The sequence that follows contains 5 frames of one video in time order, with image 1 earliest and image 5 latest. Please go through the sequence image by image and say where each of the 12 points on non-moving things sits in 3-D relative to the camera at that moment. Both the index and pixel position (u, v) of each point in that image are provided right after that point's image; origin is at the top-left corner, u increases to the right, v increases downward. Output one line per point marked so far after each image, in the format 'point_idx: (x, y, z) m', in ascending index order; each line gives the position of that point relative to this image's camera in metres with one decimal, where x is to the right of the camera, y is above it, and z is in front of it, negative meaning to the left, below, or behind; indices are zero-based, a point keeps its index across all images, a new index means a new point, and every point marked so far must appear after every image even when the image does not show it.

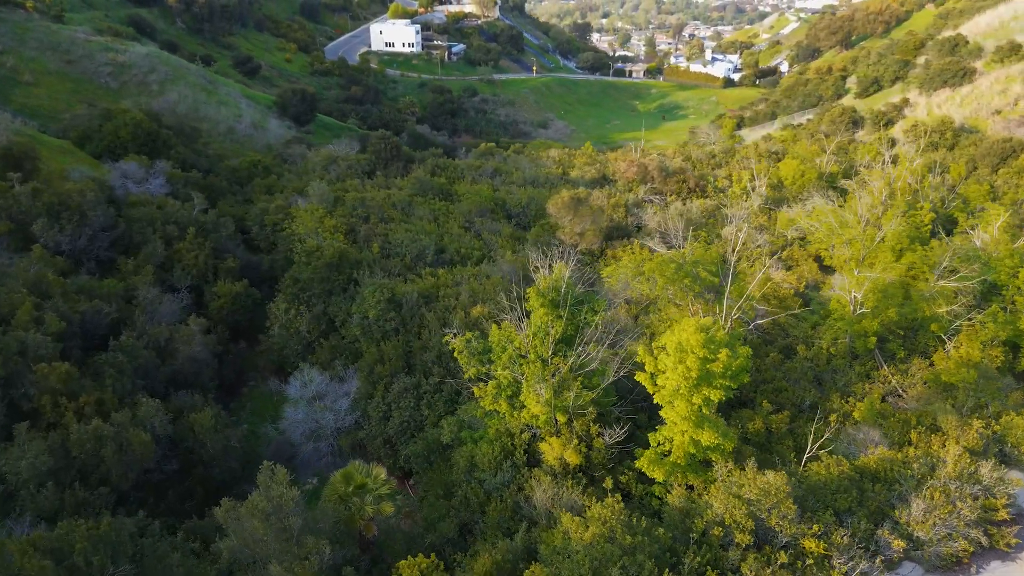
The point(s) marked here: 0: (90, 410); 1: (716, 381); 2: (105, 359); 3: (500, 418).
0: (-9.2, -2.7, +16.7) m
1: (+4.3, -1.9, +15.8) m
2: (-10.0, -1.7, +18.9) m
3: (-0.3, -3.0, +17.9) m
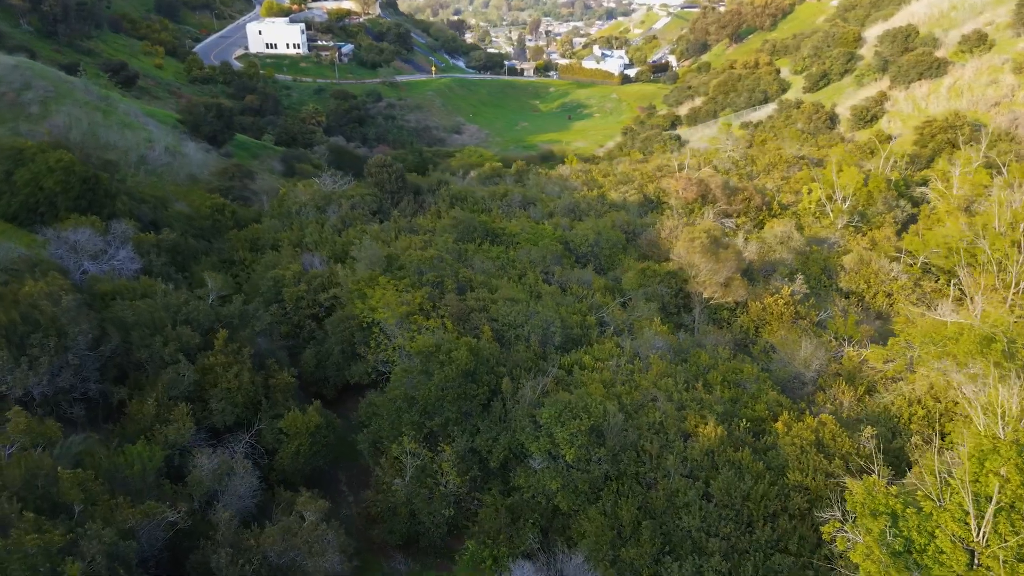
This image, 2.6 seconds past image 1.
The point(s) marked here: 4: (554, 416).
0: (-2.3, -5.6, +8.0) m
1: (+11.1, -3.8, +9.6) m
2: (-3.5, -4.8, +10.0) m
3: (+6.3, -5.3, +10.9) m
4: (+0.9, -2.7, +16.2) m
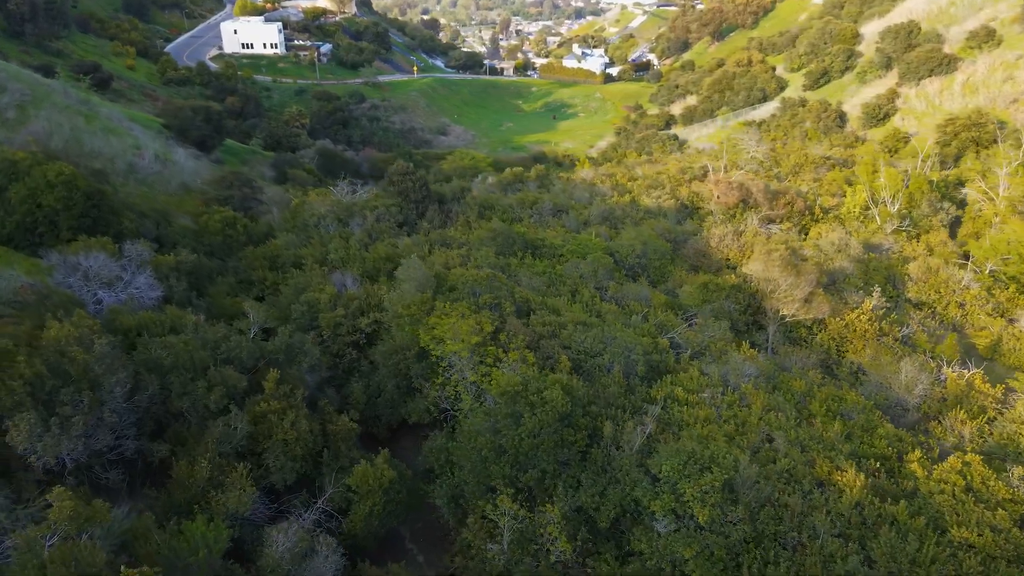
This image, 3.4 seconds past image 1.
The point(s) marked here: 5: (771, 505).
0: (+0.2, -6.2, +5.8) m
1: (+13.5, -4.2, +7.8) m
2: (-1.1, -5.4, +7.7) m
3: (+8.7, -5.8, +8.9) m
4: (+3.0, -3.3, +14.1) m
5: (+4.6, -4.0, +14.0) m
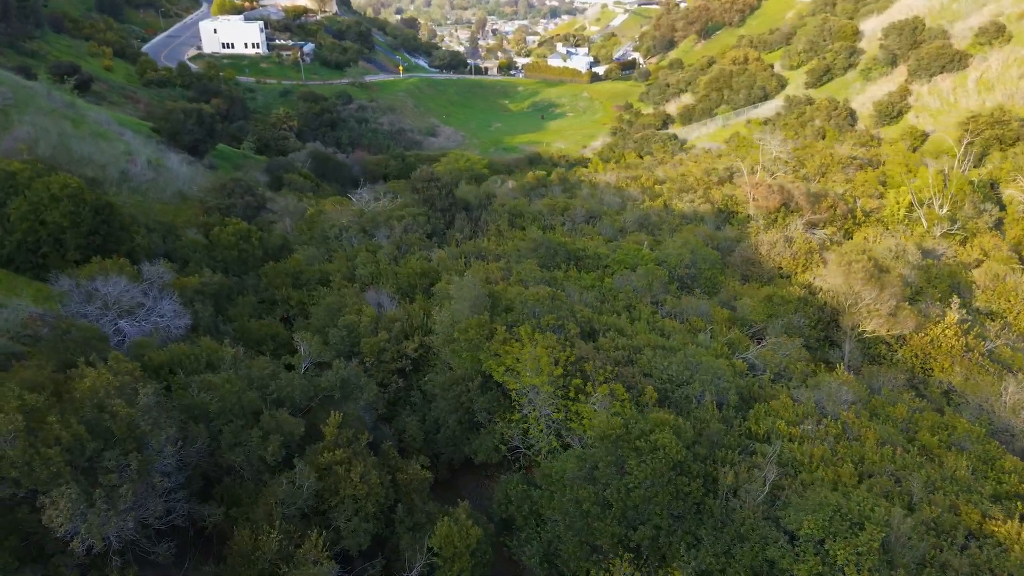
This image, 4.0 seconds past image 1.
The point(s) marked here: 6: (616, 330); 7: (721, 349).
0: (+2.4, -6.7, +3.8) m
1: (+15.5, -4.5, +6.3) m
2: (+1.0, -5.9, +5.7) m
3: (+10.7, -6.1, +7.3) m
4: (+4.8, -3.8, +12.2) m
5: (+6.5, -4.4, +12.2) m
6: (+2.6, -1.0, +19.7) m
7: (+5.4, -1.6, +20.0) m
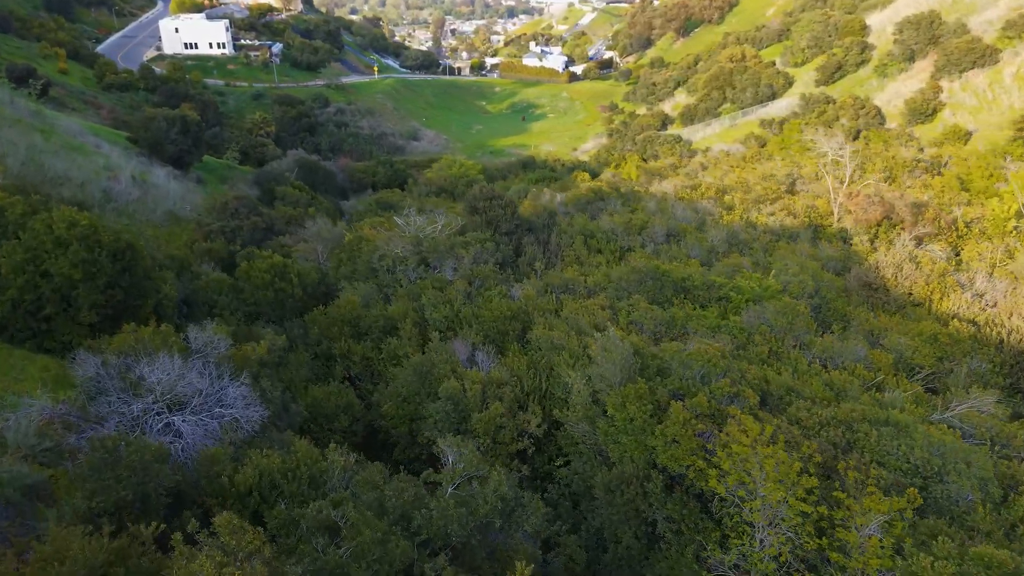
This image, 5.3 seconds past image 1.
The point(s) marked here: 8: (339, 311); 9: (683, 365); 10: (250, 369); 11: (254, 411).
0: (+6.4, -7.8, -0.2) m
1: (+19.4, -5.2, +3.0) m
2: (+4.9, -7.0, +1.6) m
3: (+14.6, -7.0, +3.7) m
4: (+8.4, -4.7, +8.3) m
5: (+10.1, -5.3, +8.4) m
6: (+5.7, -2.1, +15.7) m
7: (+8.5, -2.6, +16.0) m
8: (-4.3, -0.6, +19.3) m
9: (+3.3, -1.6, +15.1) m
10: (-4.7, -1.5, +13.7) m
11: (-4.3, -2.1, +12.8) m
